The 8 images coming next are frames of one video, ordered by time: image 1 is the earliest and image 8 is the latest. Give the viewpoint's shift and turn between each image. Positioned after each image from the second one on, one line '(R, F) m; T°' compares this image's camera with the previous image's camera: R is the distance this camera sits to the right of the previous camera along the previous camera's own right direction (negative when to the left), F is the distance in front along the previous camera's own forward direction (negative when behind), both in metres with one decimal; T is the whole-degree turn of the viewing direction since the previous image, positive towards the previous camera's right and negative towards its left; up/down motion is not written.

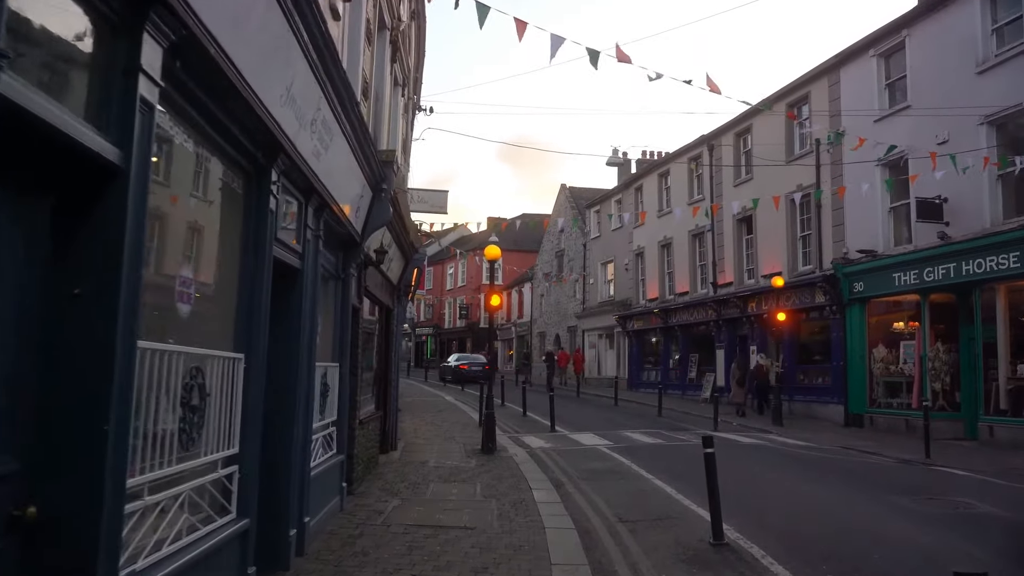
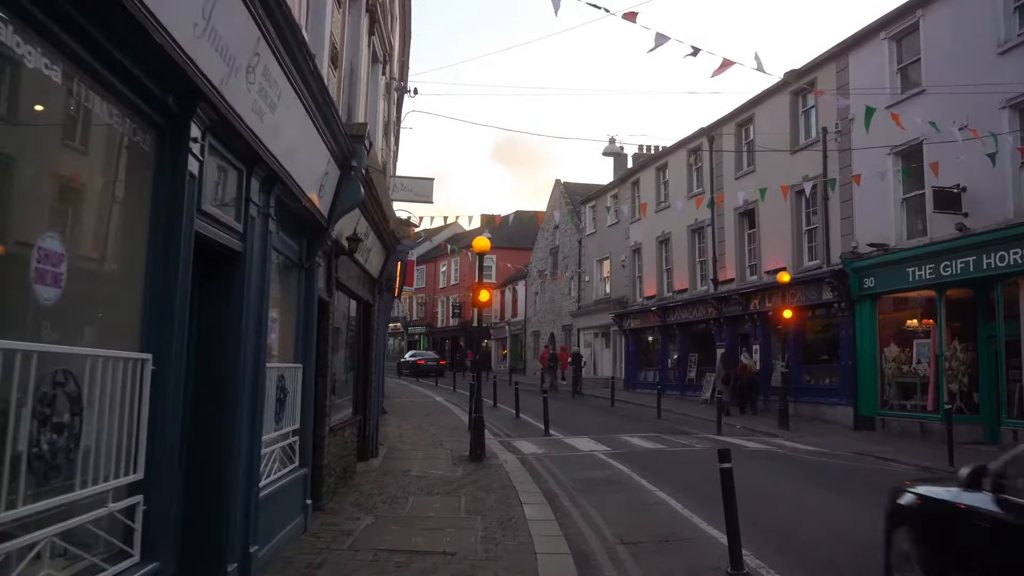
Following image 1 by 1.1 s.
(+0.1, +1.0) m; 0°
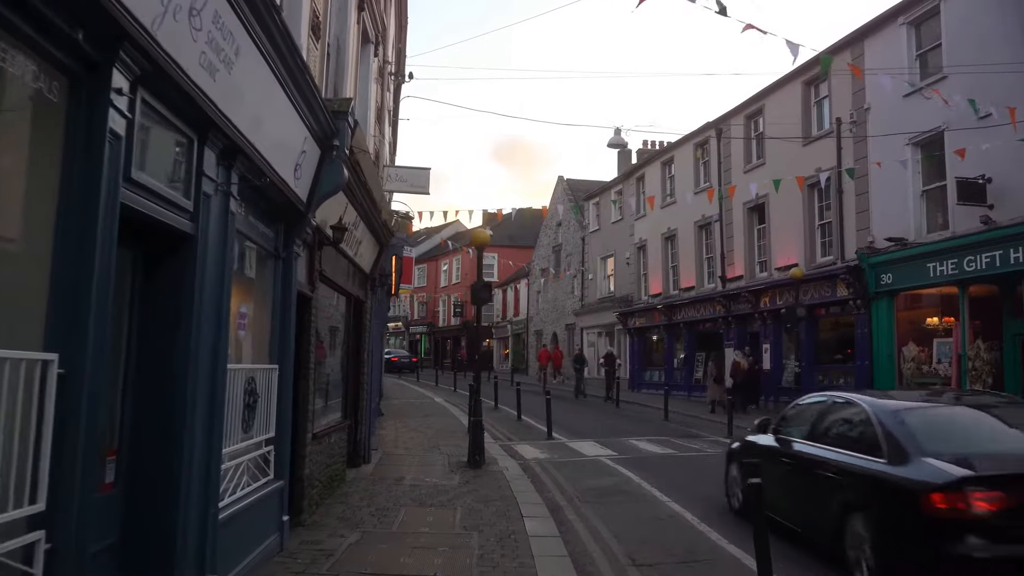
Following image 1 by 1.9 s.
(0.0, +0.7) m; 0°
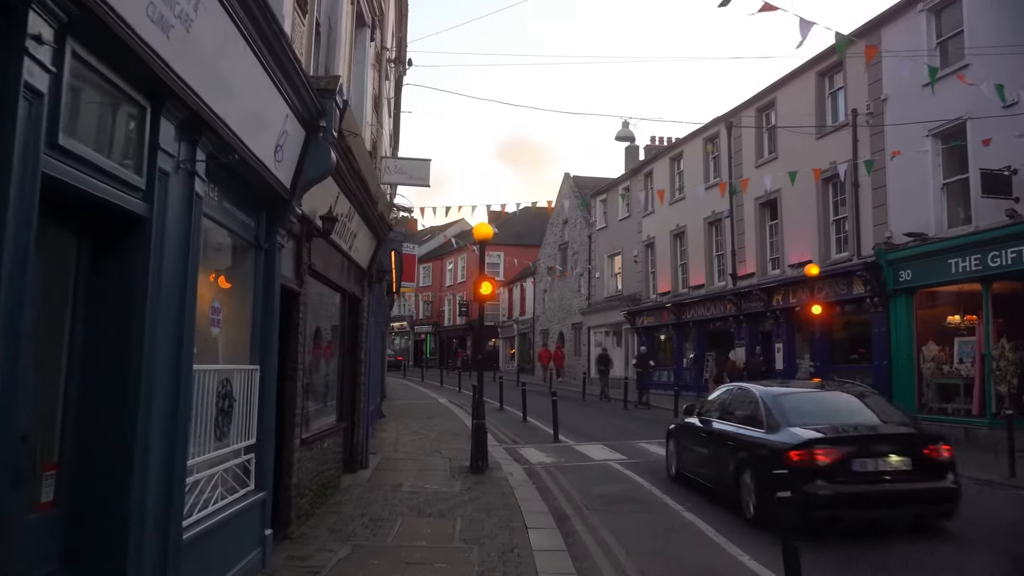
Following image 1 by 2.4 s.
(0.0, +0.5) m; 0°
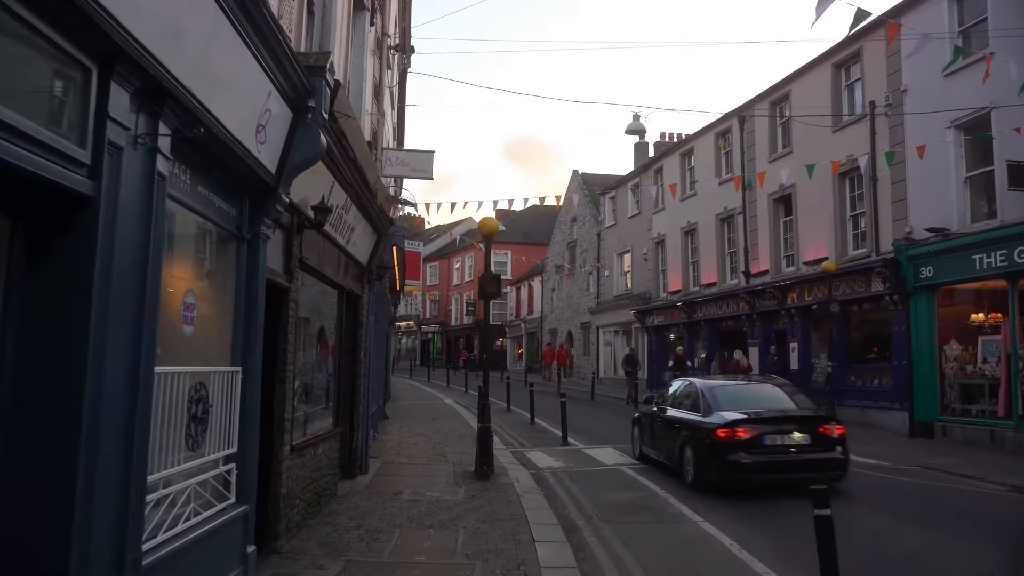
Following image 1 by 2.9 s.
(0.0, +0.5) m; 0°
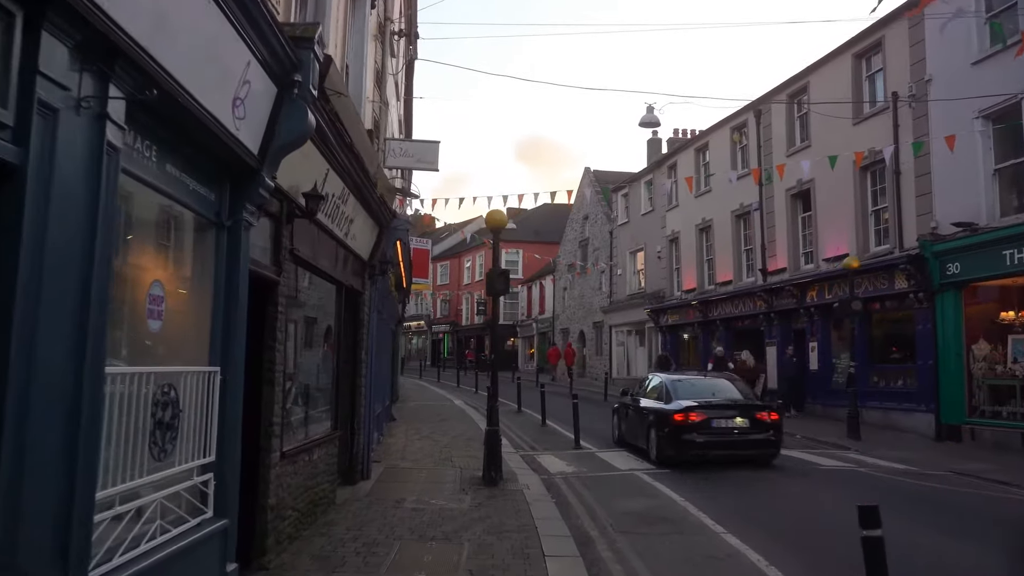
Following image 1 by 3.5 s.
(0.0, +0.5) m; -1°
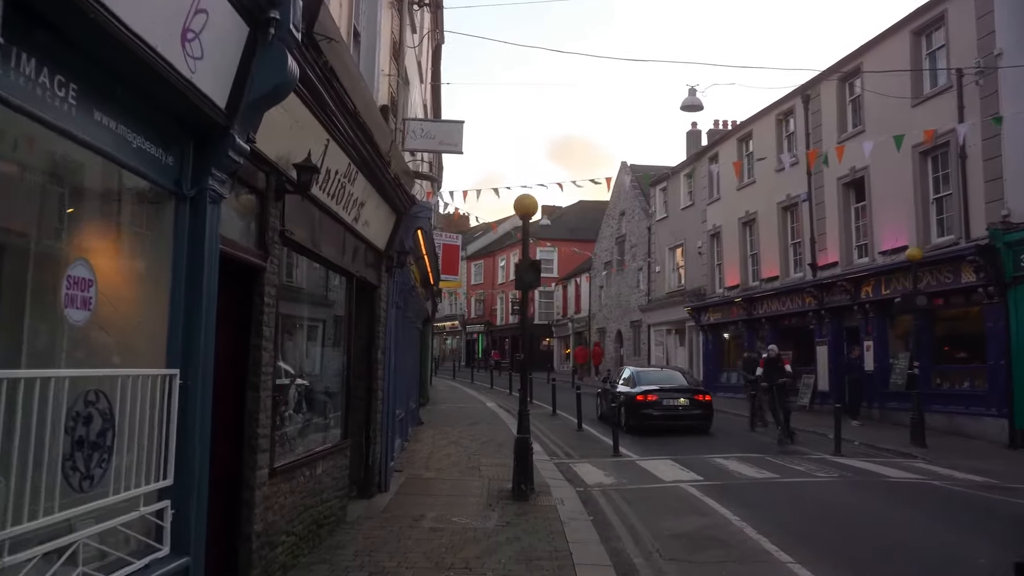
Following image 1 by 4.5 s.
(0.0, +1.0) m; -2°
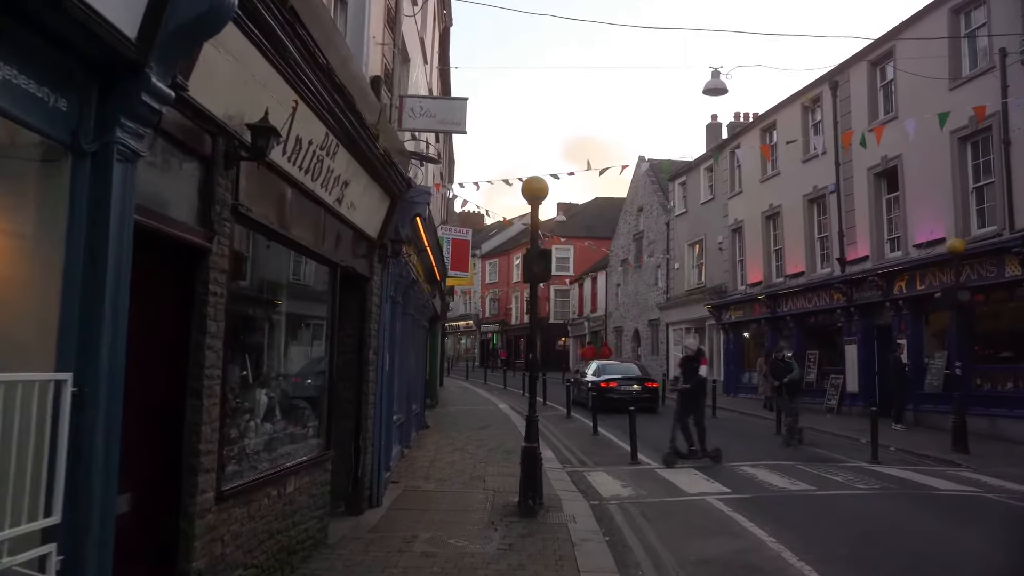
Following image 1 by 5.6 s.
(+0.1, +0.9) m; -1°
